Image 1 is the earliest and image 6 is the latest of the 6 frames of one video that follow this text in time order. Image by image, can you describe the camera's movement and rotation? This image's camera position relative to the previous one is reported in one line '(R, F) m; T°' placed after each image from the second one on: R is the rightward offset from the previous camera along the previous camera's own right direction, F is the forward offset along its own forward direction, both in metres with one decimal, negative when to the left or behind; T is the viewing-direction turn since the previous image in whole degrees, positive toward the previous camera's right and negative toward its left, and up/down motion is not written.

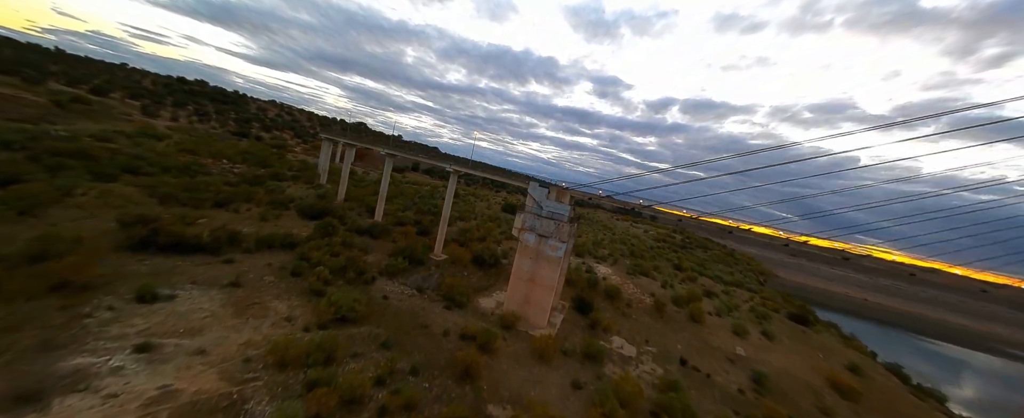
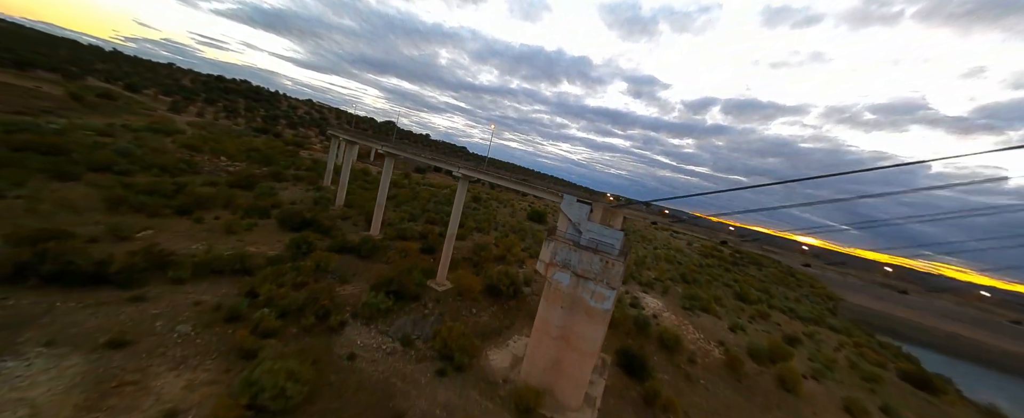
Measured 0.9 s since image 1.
(+0.1, +4.7) m; -5°
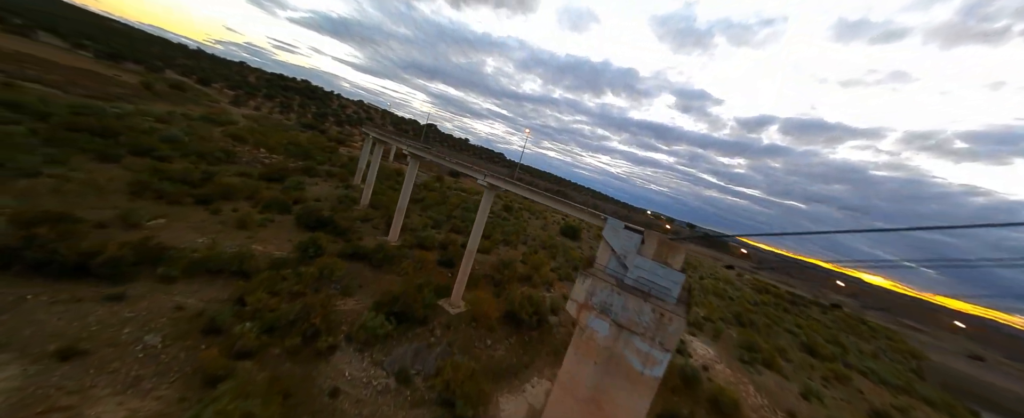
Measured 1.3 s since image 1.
(+0.1, +2.0) m; -6°
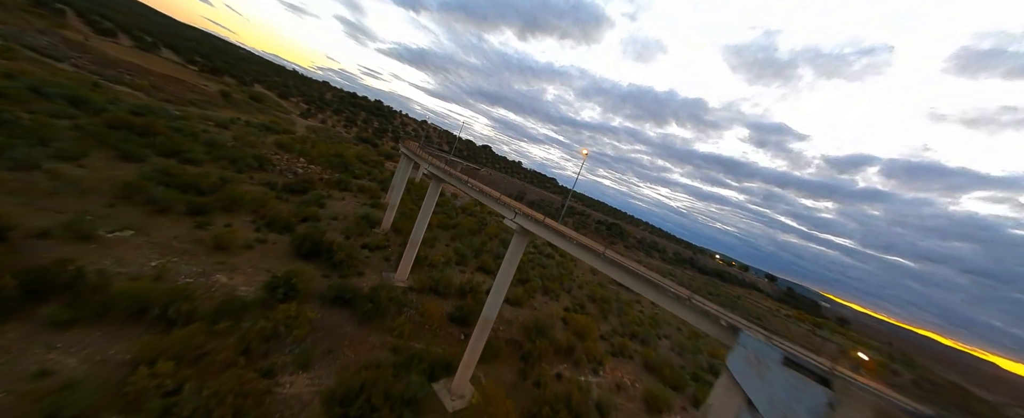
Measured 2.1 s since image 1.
(+0.2, +4.1) m; -9°
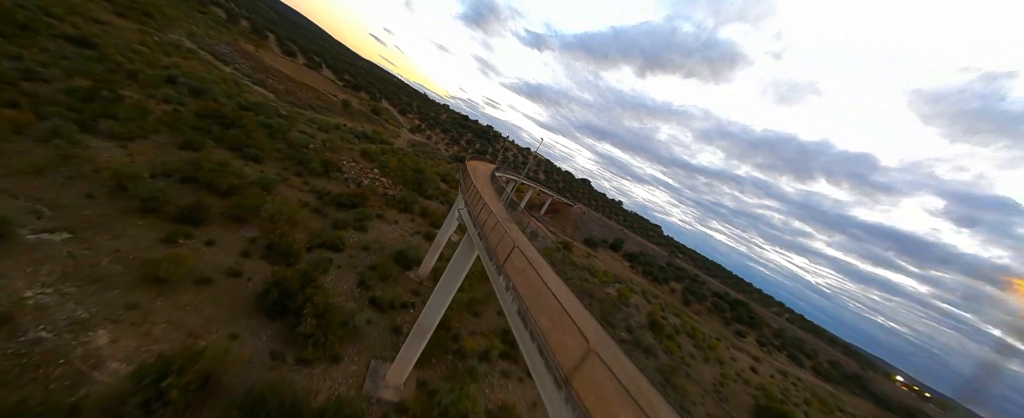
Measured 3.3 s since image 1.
(-0.2, +6.1) m; -17°
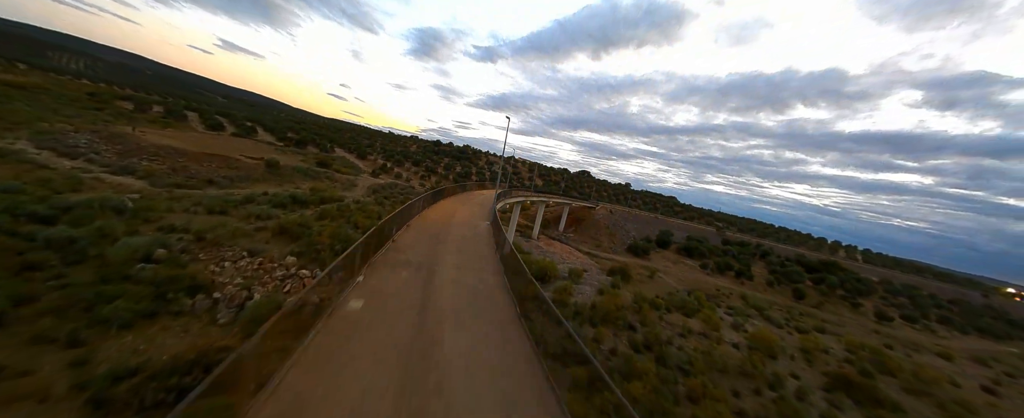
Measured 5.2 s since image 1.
(-0.7, +9.3) m; +1°
